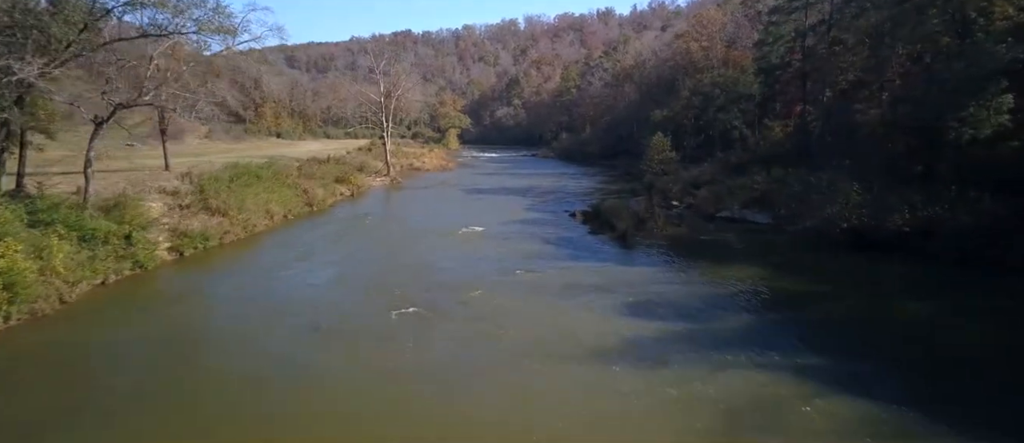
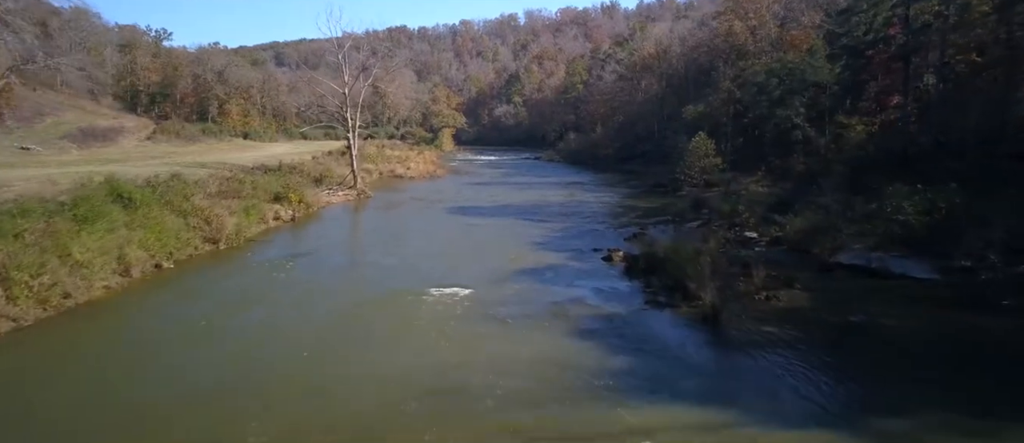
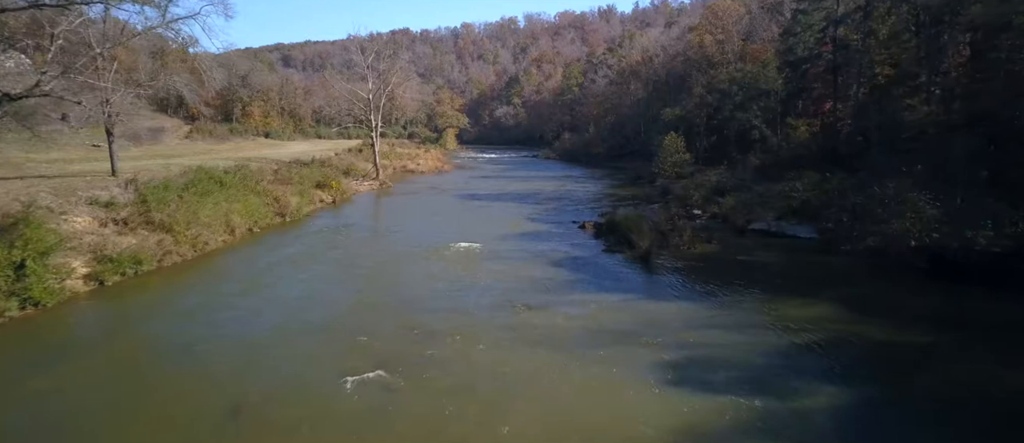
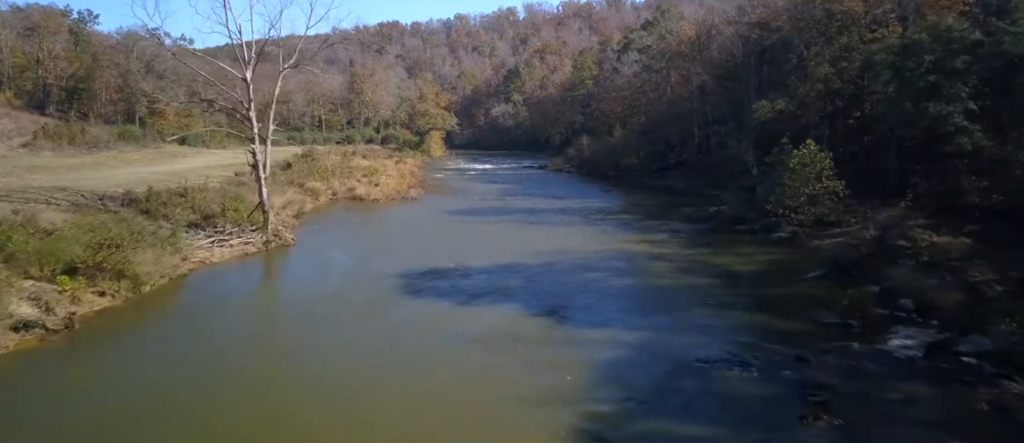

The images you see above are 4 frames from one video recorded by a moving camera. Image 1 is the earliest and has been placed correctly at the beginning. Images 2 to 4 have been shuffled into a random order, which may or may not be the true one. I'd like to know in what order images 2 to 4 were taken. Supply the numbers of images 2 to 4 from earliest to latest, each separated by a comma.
3, 2, 4
